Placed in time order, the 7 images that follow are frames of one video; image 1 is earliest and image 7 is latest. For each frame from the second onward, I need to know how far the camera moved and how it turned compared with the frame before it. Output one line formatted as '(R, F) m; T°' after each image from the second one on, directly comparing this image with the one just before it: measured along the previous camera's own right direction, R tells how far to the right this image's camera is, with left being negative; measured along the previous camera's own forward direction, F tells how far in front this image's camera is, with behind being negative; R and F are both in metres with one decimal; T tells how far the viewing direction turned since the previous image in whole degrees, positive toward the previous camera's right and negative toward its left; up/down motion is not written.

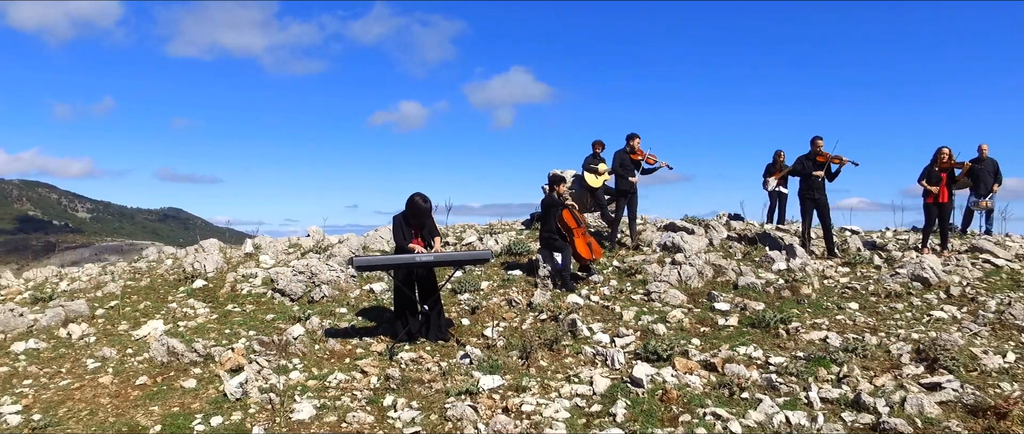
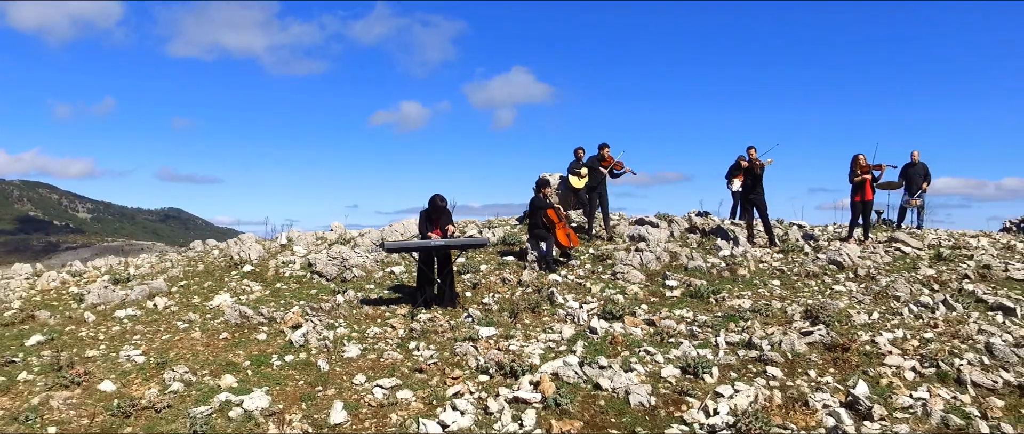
(+0.1, -2.3) m; 0°
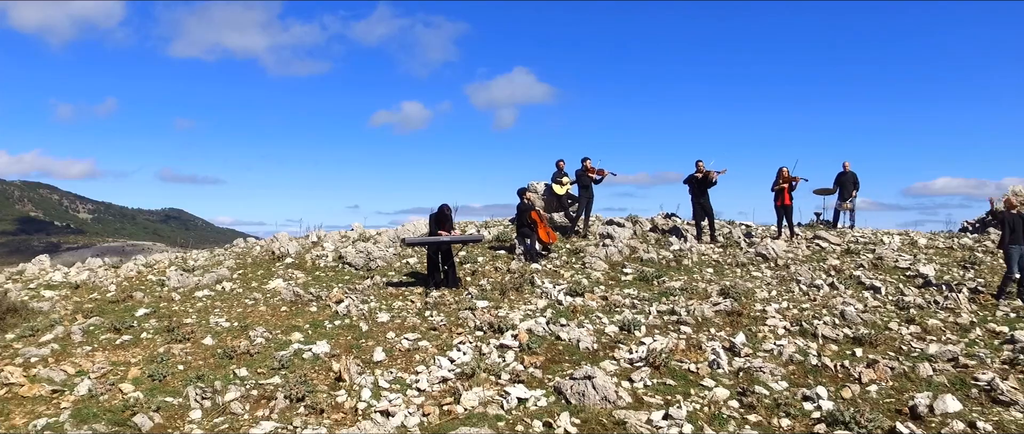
(+0.2, -3.1) m; 0°
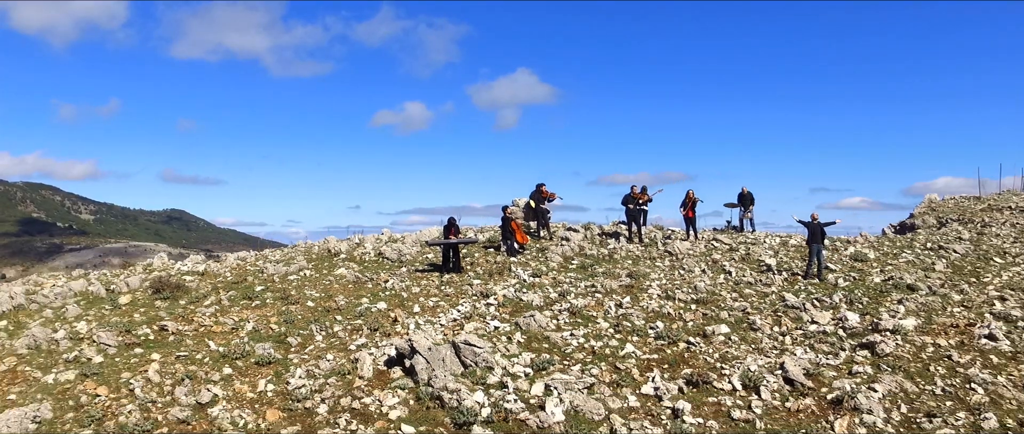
(+0.5, -7.1) m; 0°
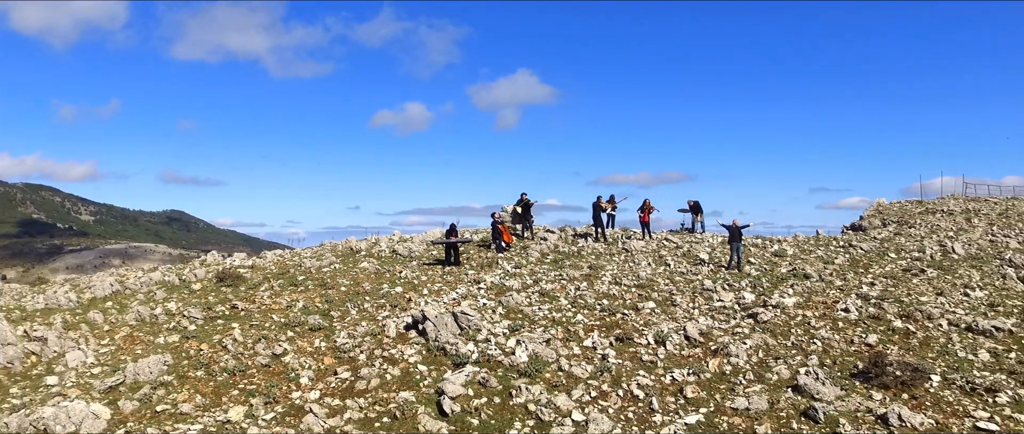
(+0.5, -5.4) m; 0°
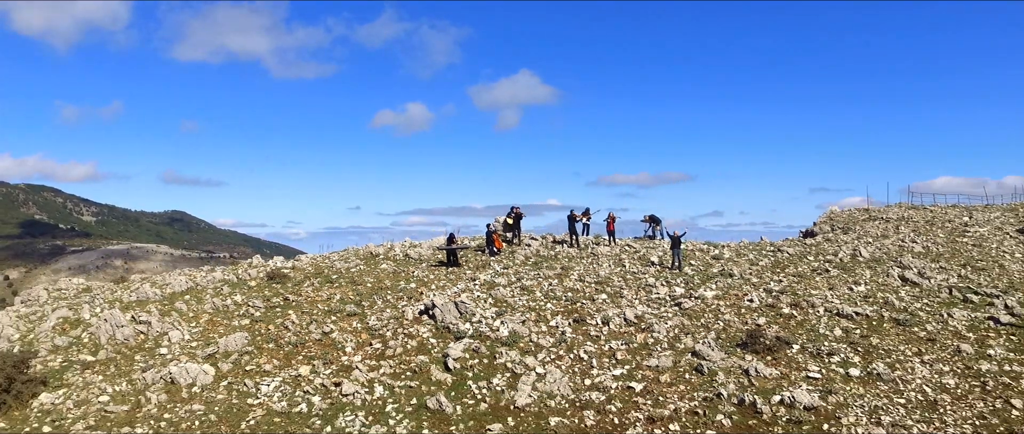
(+0.5, -6.6) m; 0°
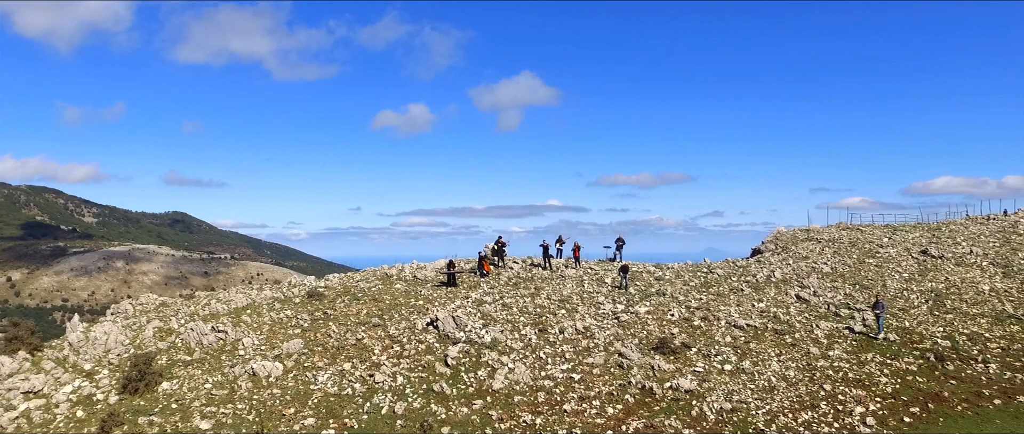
(+0.9, -9.2) m; 0°
